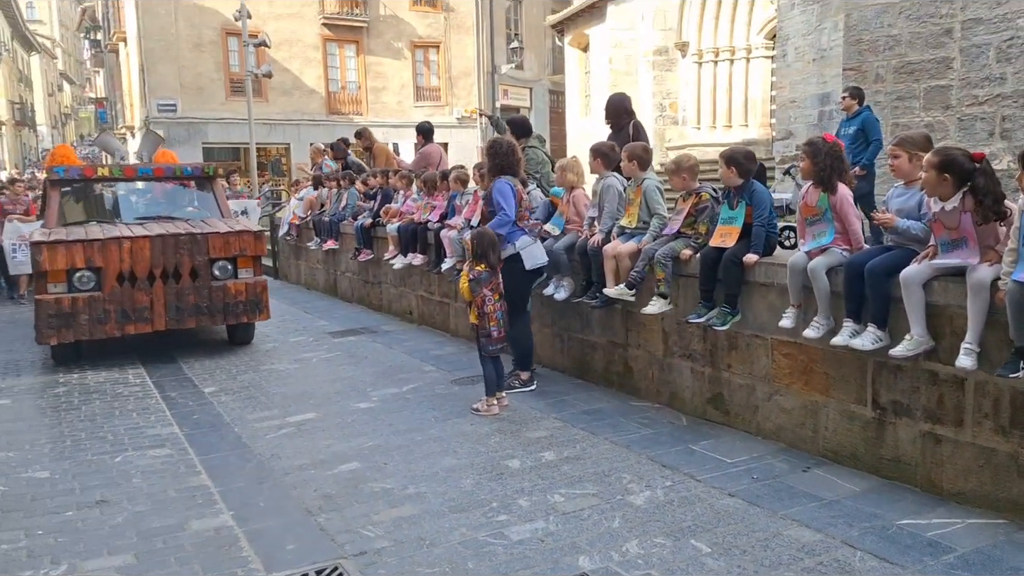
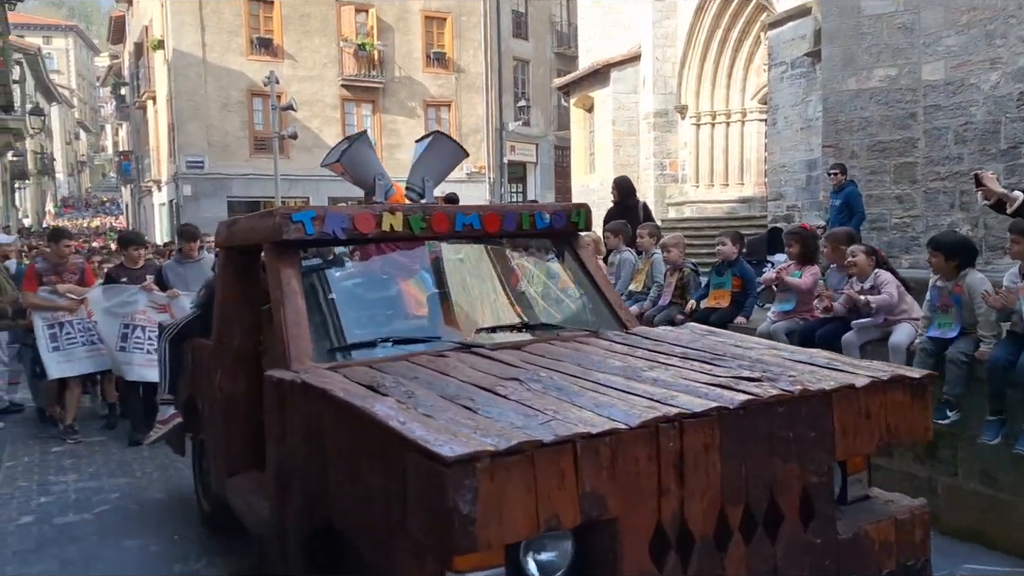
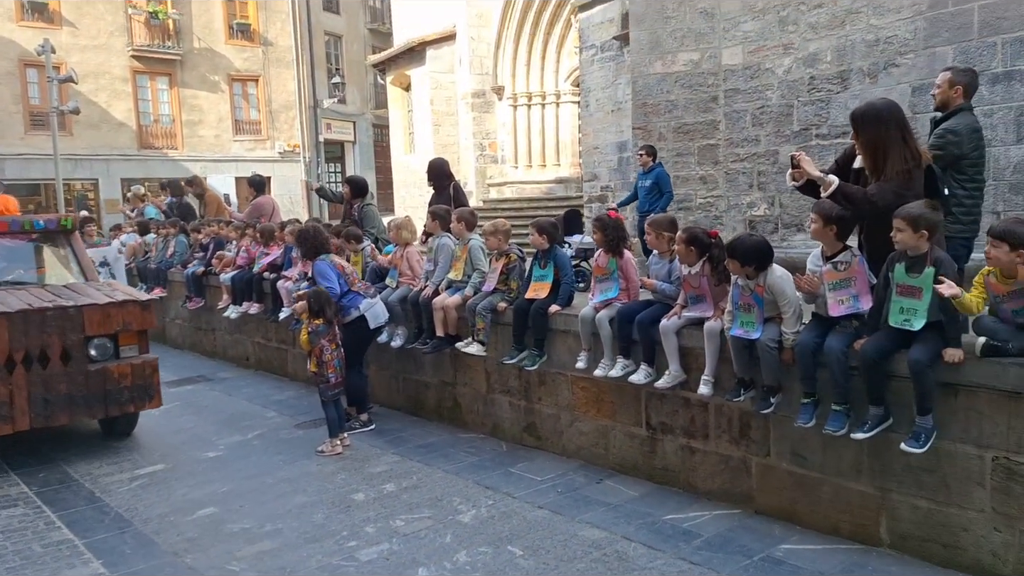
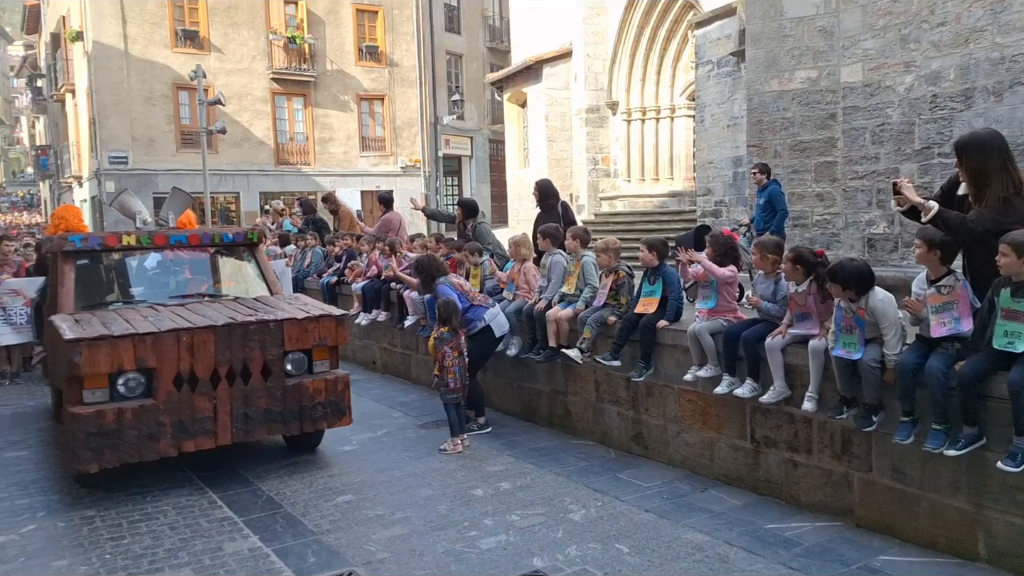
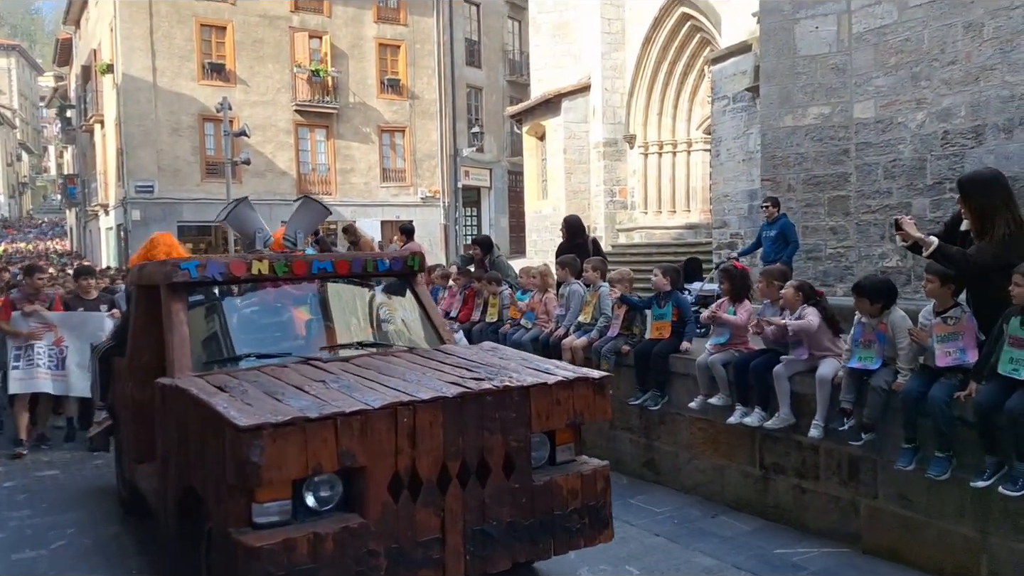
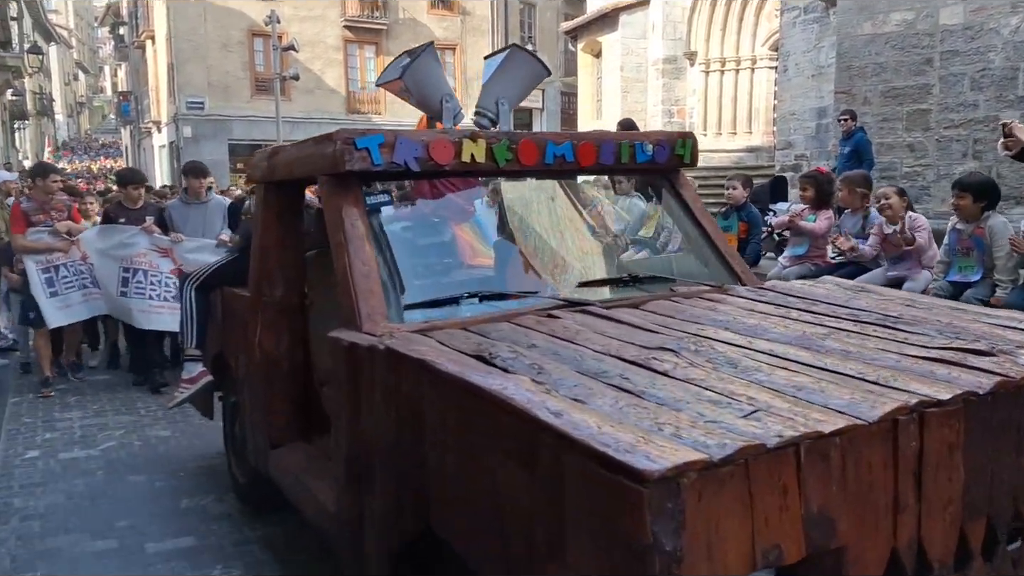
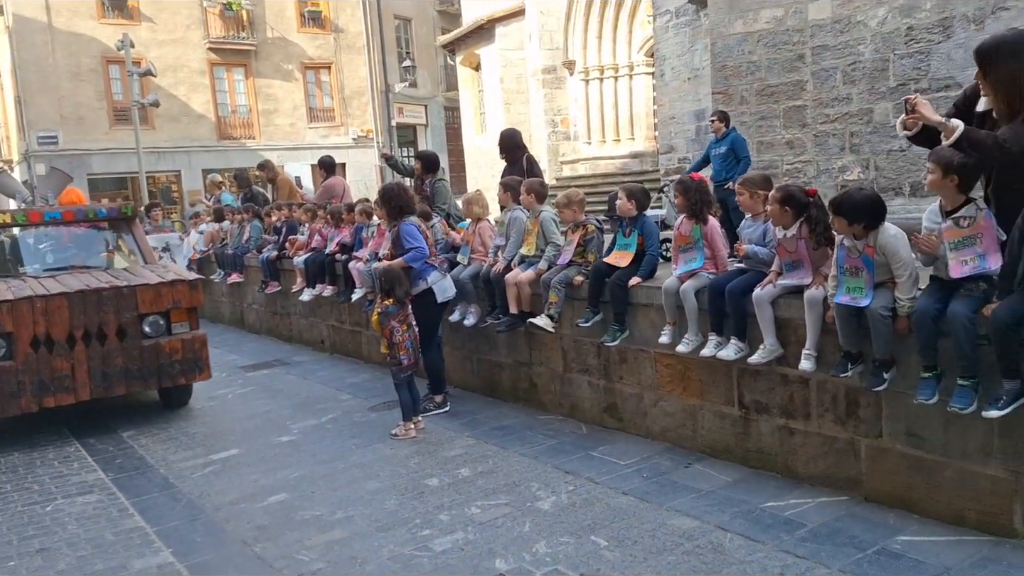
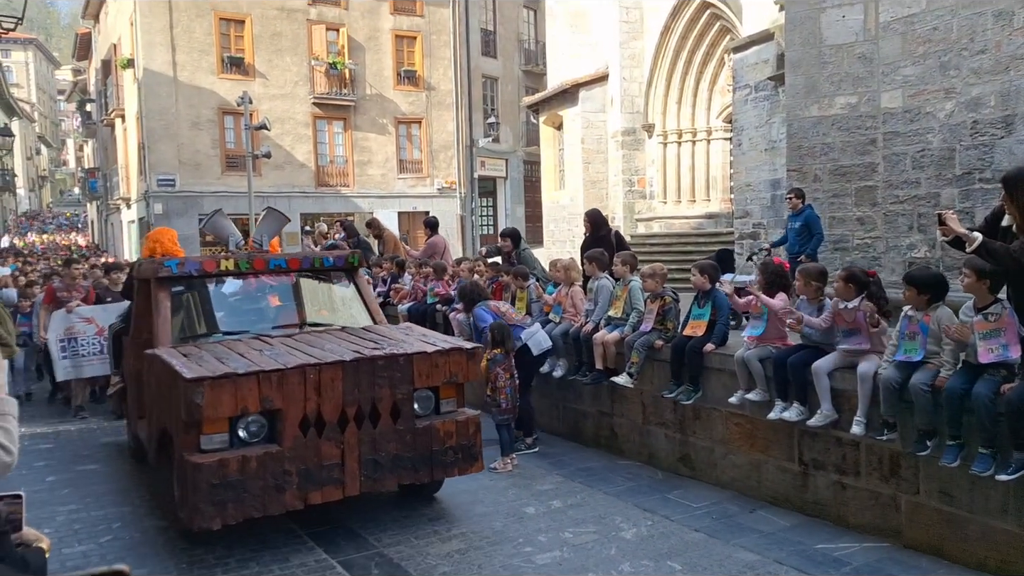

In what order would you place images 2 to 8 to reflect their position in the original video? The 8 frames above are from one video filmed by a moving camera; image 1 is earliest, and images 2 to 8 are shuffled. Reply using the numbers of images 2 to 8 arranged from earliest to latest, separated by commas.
7, 3, 4, 8, 5, 2, 6
